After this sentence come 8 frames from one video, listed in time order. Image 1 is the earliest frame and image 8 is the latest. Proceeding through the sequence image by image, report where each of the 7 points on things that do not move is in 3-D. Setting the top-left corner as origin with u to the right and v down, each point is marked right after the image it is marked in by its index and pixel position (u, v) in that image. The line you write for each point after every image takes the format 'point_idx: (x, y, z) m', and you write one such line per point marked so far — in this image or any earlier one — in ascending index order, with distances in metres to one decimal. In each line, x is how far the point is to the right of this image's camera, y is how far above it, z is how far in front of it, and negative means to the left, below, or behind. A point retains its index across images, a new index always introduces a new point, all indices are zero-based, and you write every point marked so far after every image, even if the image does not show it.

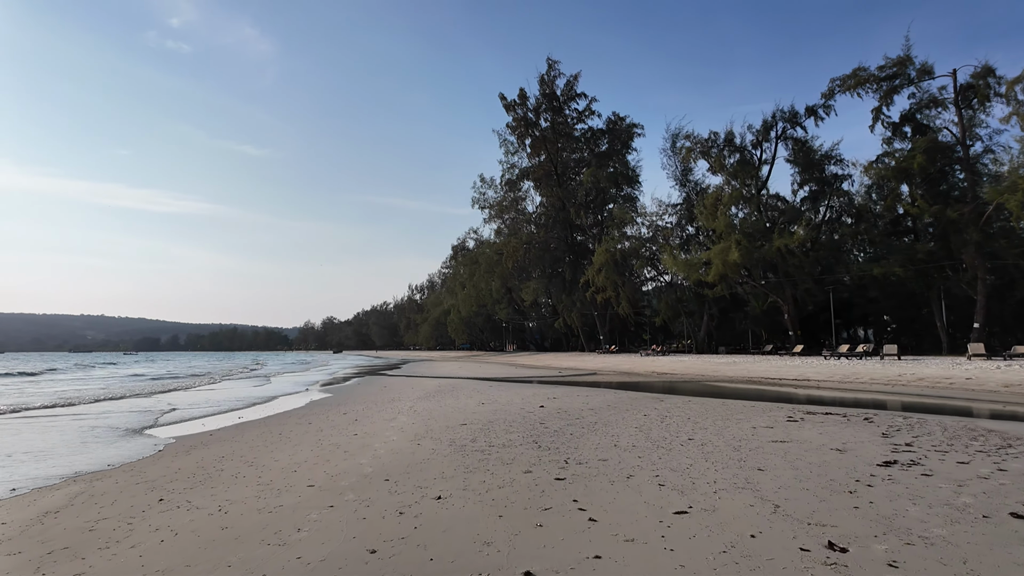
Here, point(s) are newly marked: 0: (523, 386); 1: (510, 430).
0: (+0.4, -3.0, +17.9) m
1: (0.0, -2.0, +8.2) m
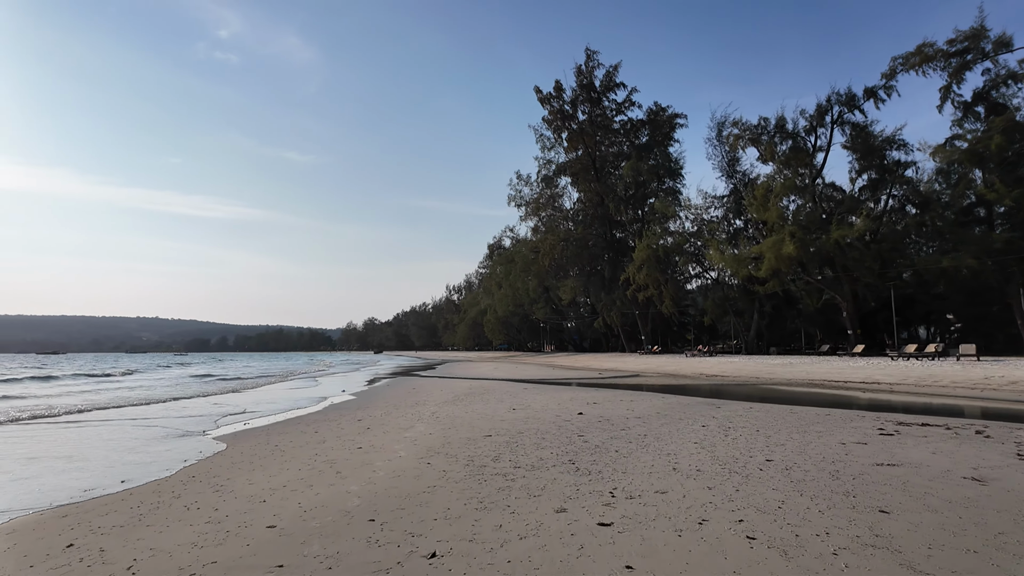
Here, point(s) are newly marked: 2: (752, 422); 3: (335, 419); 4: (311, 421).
0: (+1.4, -2.9, +16.5) m
1: (+0.4, -1.8, +6.9) m
2: (+3.7, -2.1, +9.1) m
3: (-3.1, -2.3, +10.3) m
4: (-3.5, -2.3, +10.2) m
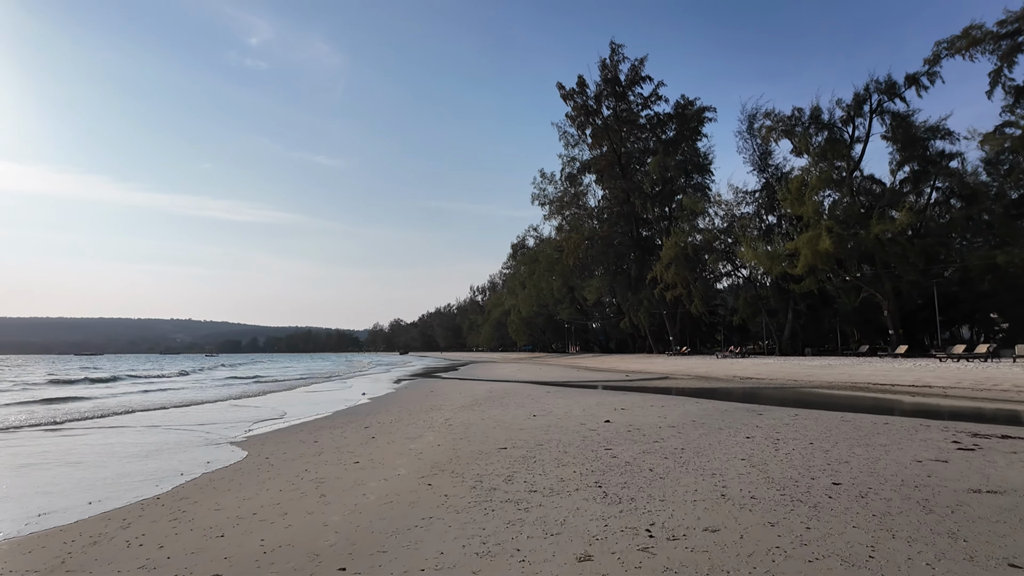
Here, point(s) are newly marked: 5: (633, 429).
0: (+2.0, -2.8, +15.5) m
1: (+0.5, -1.8, +6.0) m
2: (+4.0, -2.0, +8.0) m
3: (-2.8, -2.3, +9.5) m
4: (-3.2, -2.3, +9.5) m
5: (+1.8, -2.0, +8.4) m
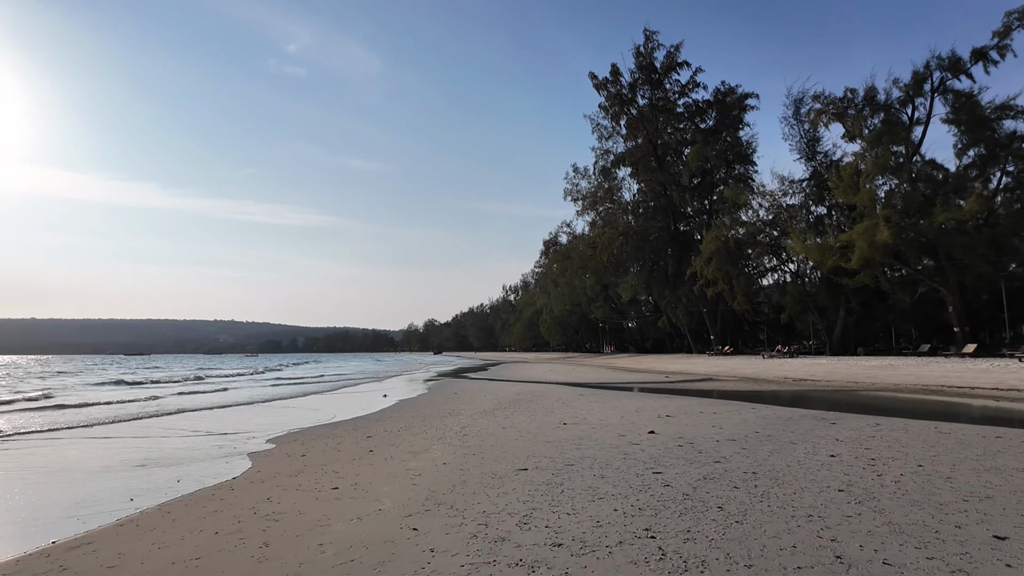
0: (+2.7, -2.6, +14.0) m
1: (+0.7, -1.6, +4.6) m
2: (+4.3, -1.8, +6.4) m
3: (-2.4, -2.1, +8.3) m
4: (-2.8, -2.1, +8.3) m
5: (+2.1, -1.9, +6.9) m
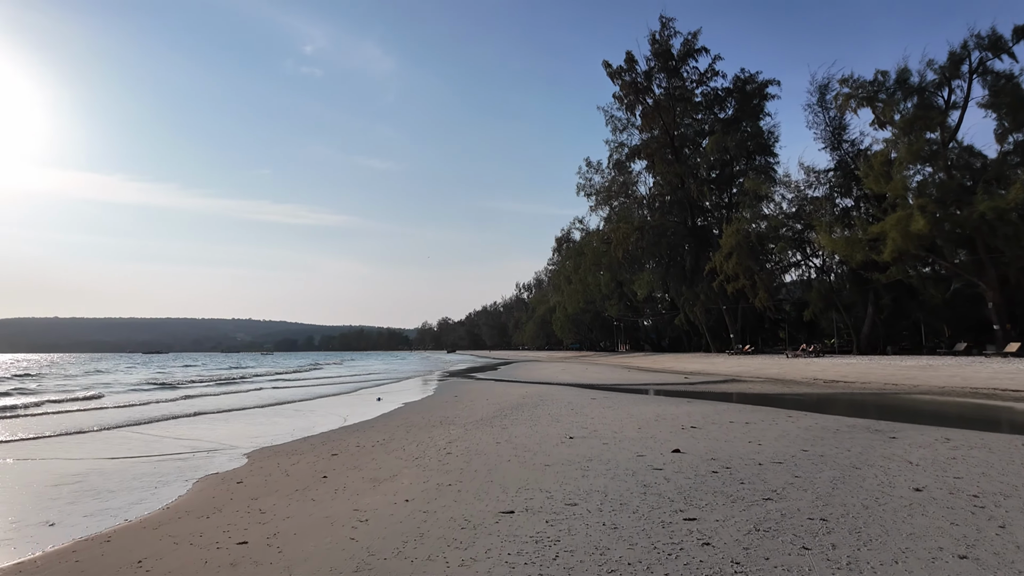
0: (+2.8, -2.4, +12.6) m
1: (+0.6, -1.4, +3.2) m
2: (+4.2, -1.6, +4.9) m
3: (-2.5, -2.0, +7.0) m
4: (-2.9, -2.0, +7.0) m
5: (+2.0, -1.7, +5.5) m
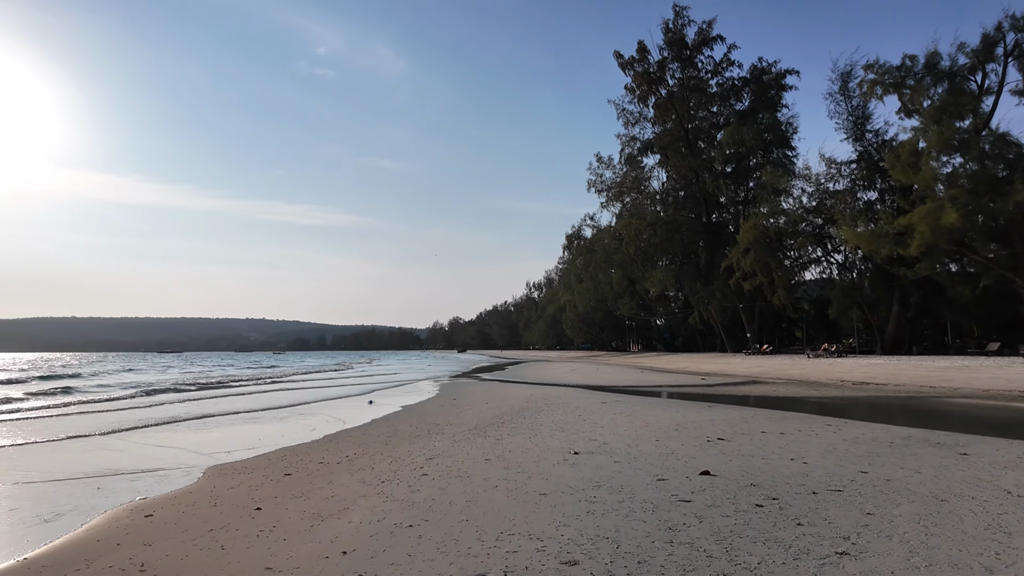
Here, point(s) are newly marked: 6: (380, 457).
0: (+2.8, -2.3, +11.3) m
1: (+0.4, -1.3, +2.0) m
2: (+4.1, -1.5, +3.7) m
3: (-2.6, -1.8, +5.9) m
4: (-3.0, -1.8, +5.9) m
5: (+1.9, -1.6, +4.3) m
6: (-1.4, -1.8, +6.1) m
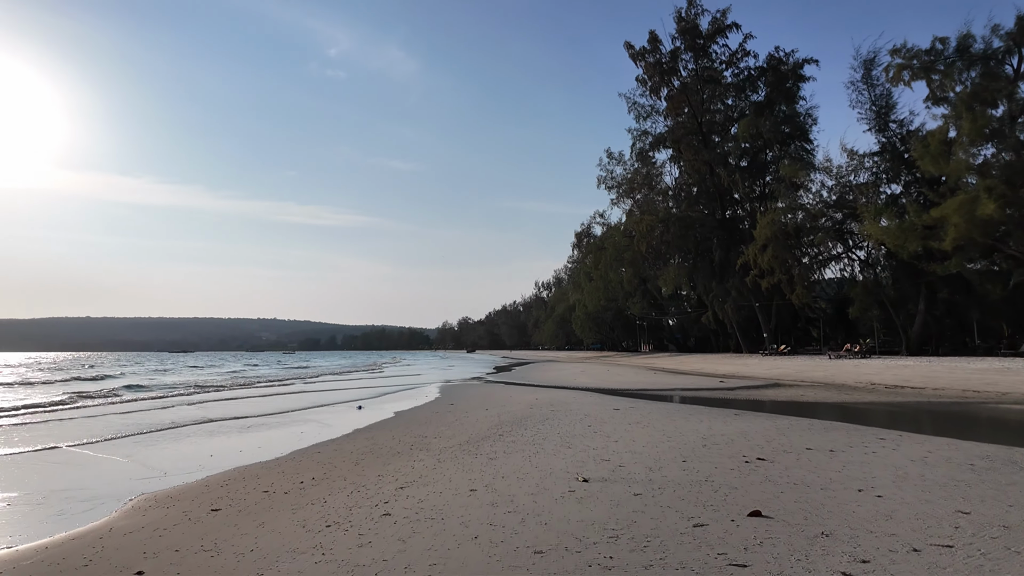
0: (+2.9, -2.2, +10.0) m
1: (+0.3, -1.2, +0.7) m
2: (+4.0, -1.4, +2.4) m
3: (-2.6, -1.7, +4.7) m
4: (-3.0, -1.7, +4.7) m
5: (+1.8, -1.4, +3.0) m
6: (-1.5, -1.7, +4.9) m
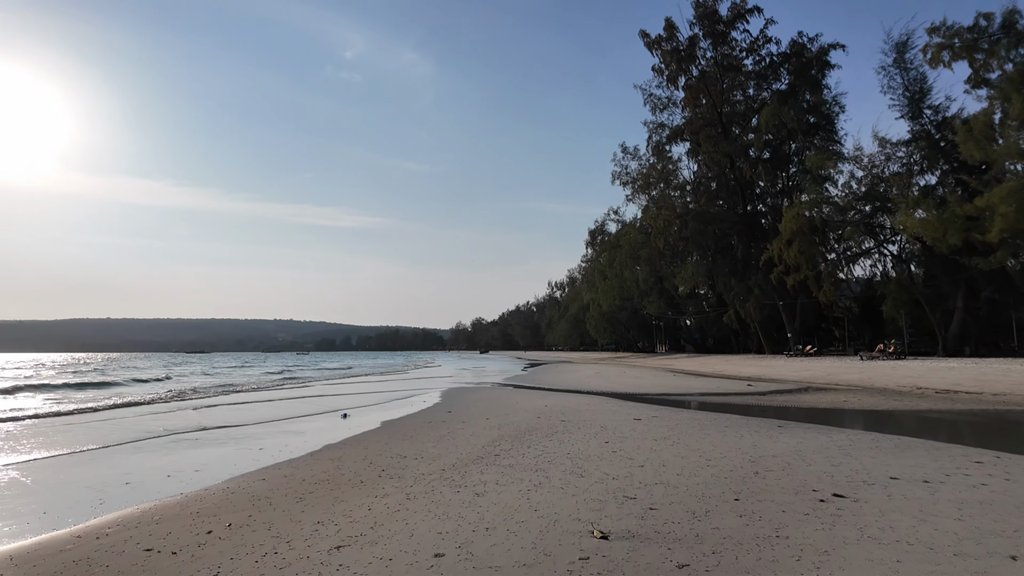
0: (+2.9, -2.0, +8.5) m
1: (+0.1, -1.0, -0.8) m
2: (+3.8, -1.2, +0.8) m
3: (-2.7, -1.5, +3.2) m
4: (-3.1, -1.6, +3.3) m
5: (+1.6, -1.3, +1.5) m
6: (-1.5, -1.5, +3.5) m
